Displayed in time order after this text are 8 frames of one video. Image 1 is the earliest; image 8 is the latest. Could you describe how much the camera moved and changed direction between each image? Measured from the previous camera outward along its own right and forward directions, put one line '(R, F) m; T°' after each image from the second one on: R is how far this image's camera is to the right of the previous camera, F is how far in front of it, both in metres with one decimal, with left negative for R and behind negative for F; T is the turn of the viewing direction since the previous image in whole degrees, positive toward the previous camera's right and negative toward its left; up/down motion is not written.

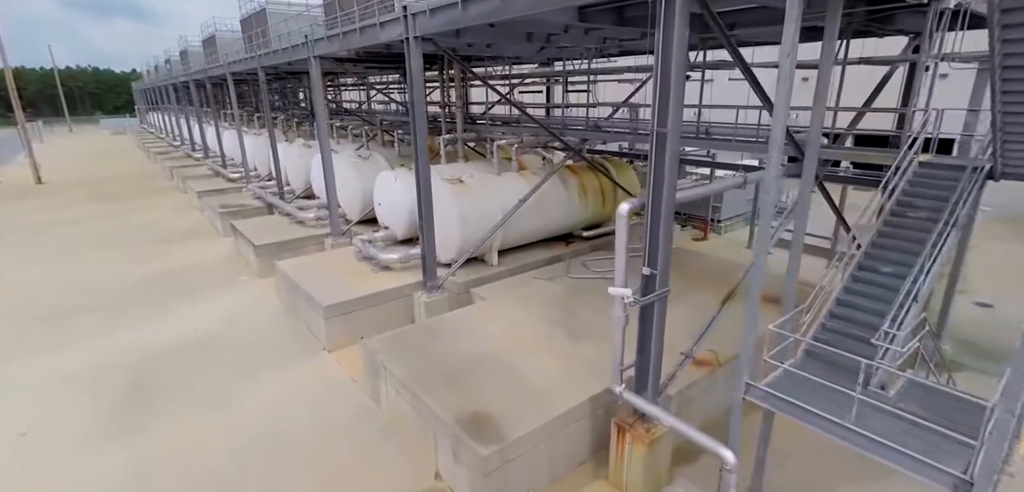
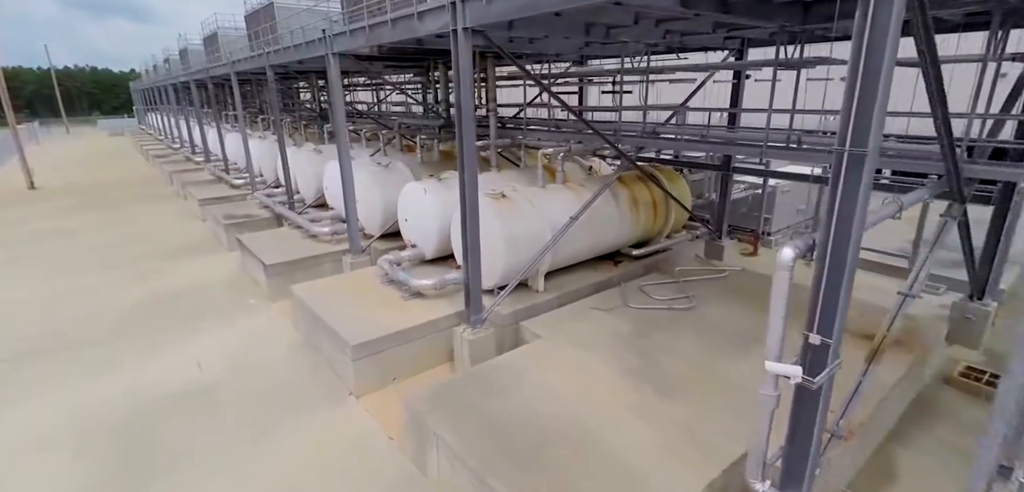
(-0.5, +0.7) m; 0°
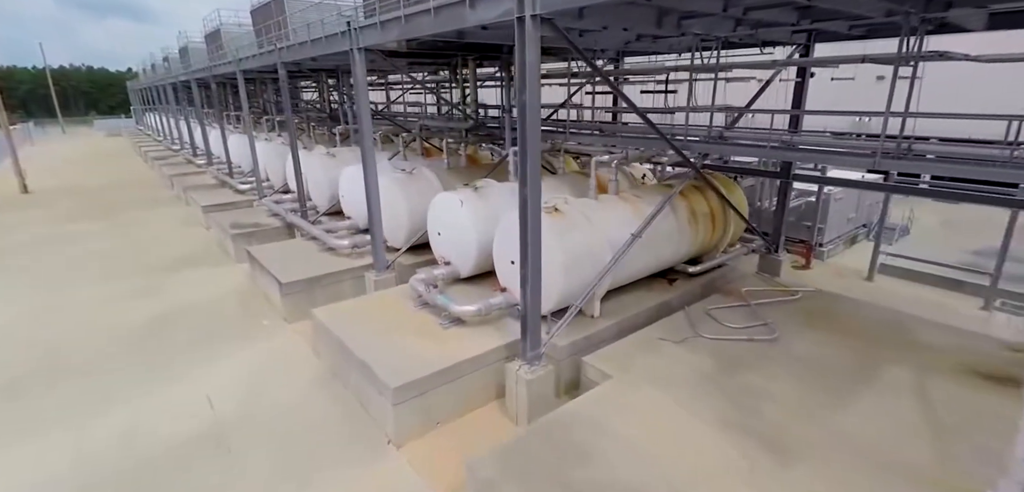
(-0.5, +0.6) m; 0°
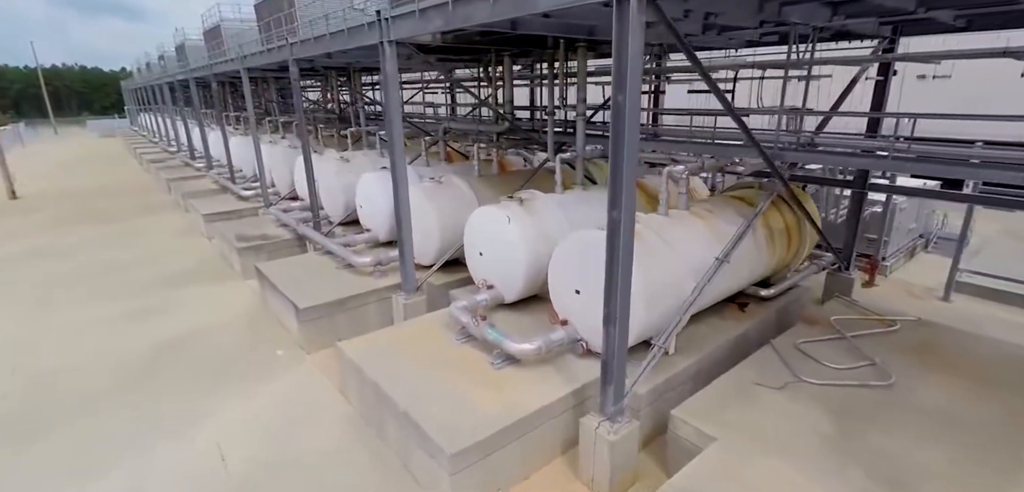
(-0.5, +0.6) m; 0°
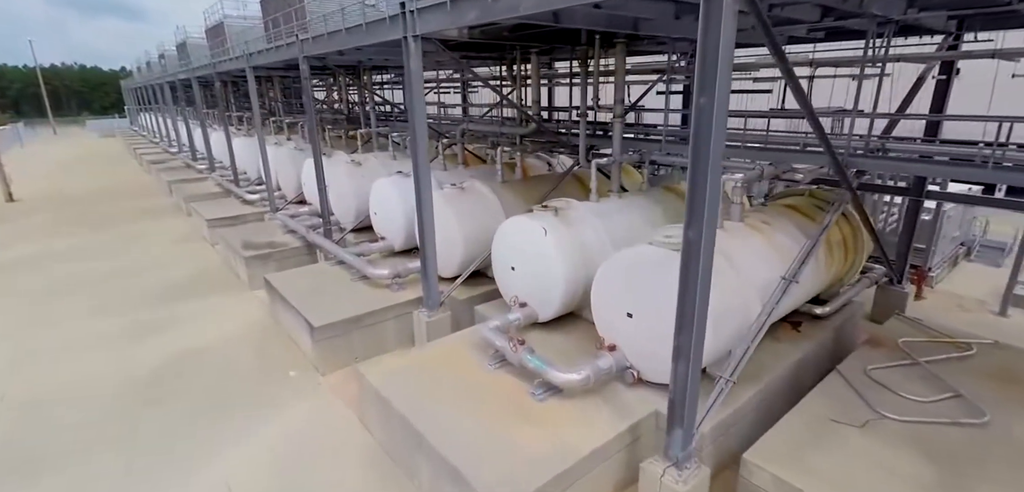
(-0.3, +0.4) m; 0°
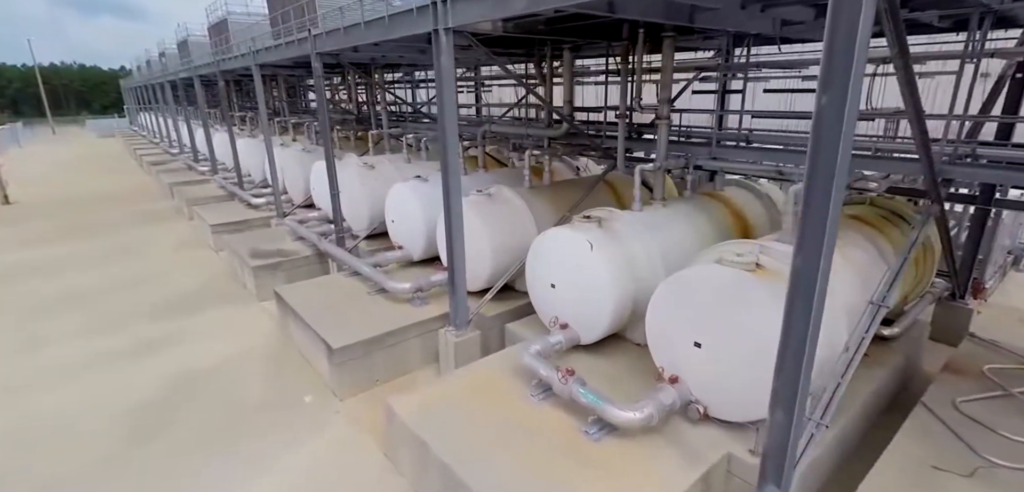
(-0.3, +0.4) m; 0°
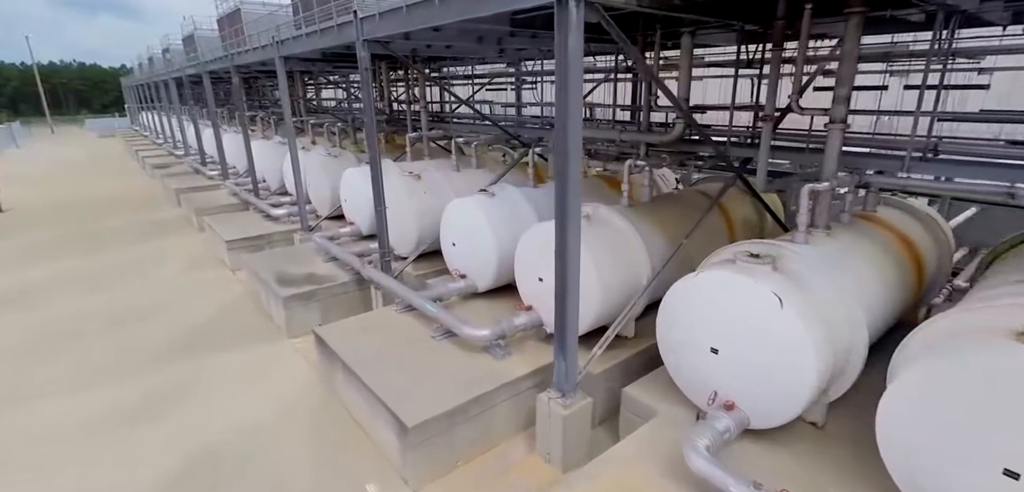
(-0.8, +1.0) m; 0°
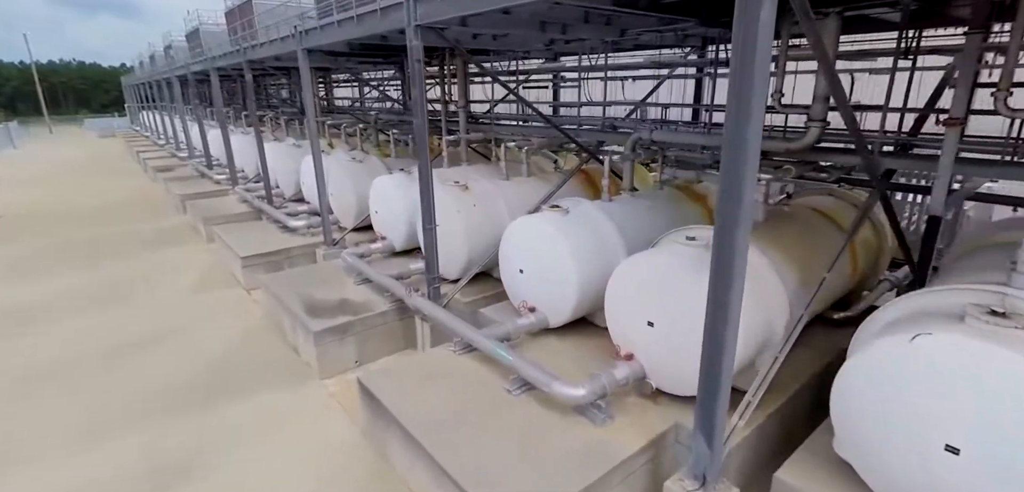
(-0.6, +0.8) m; 0°
